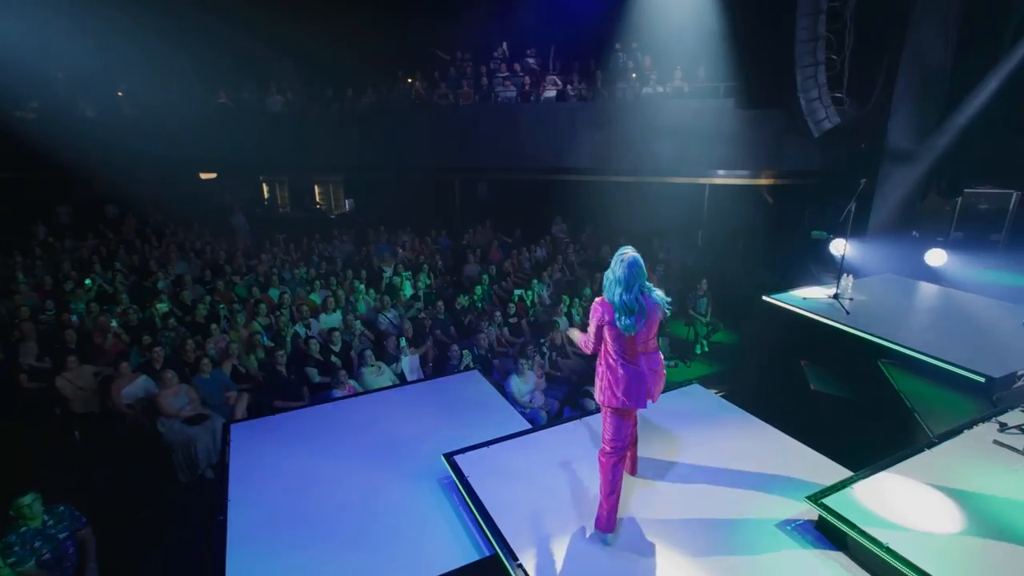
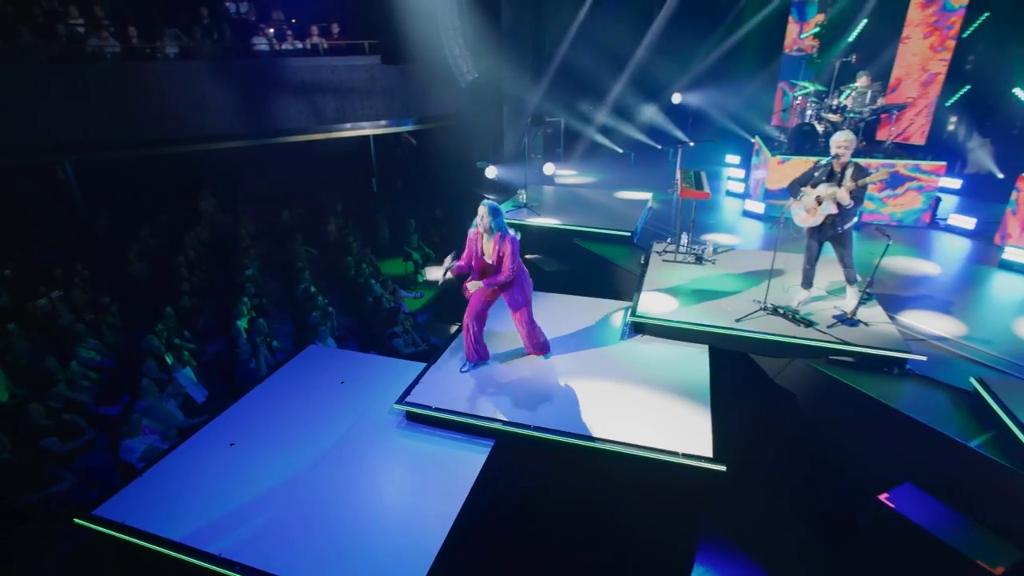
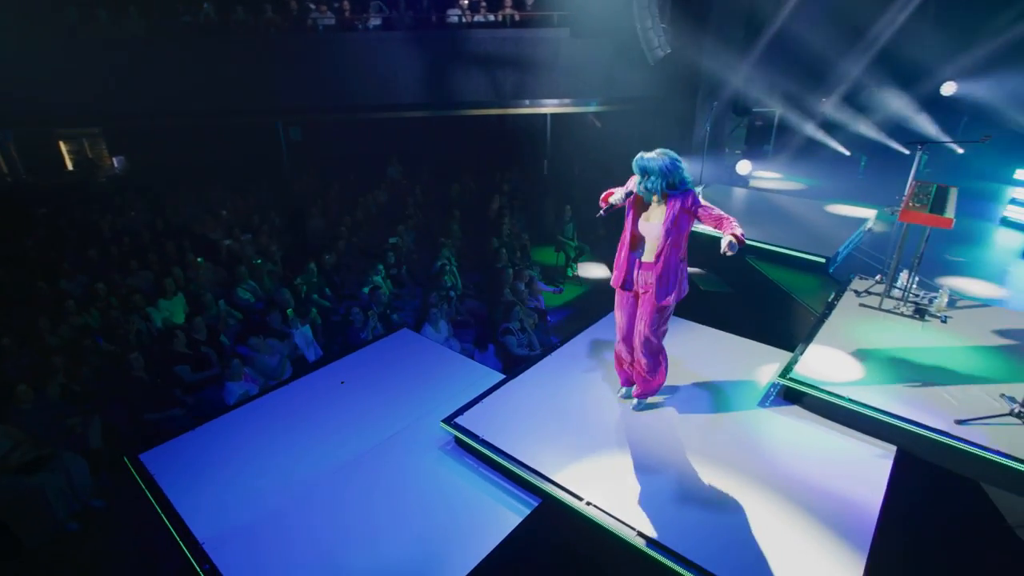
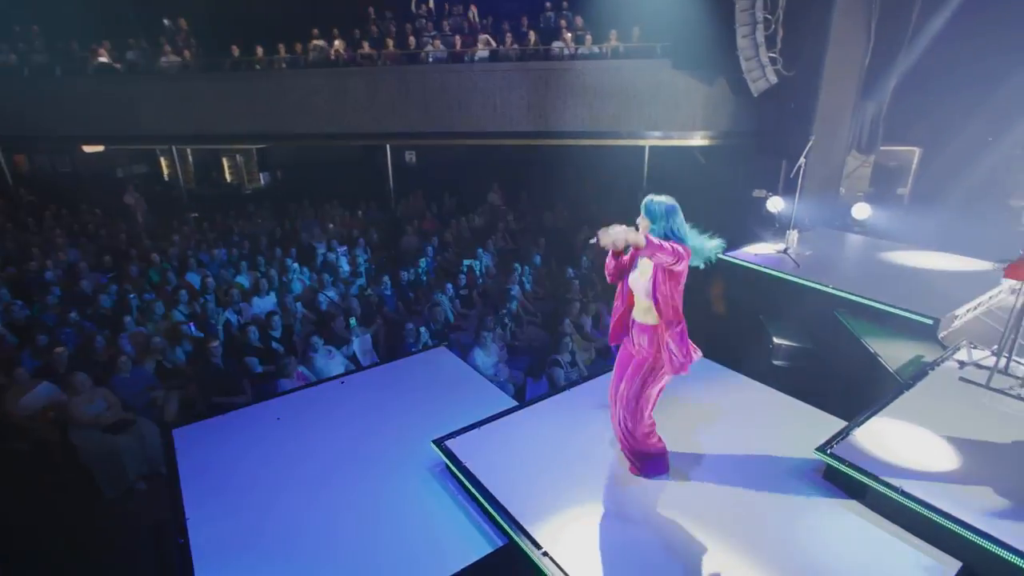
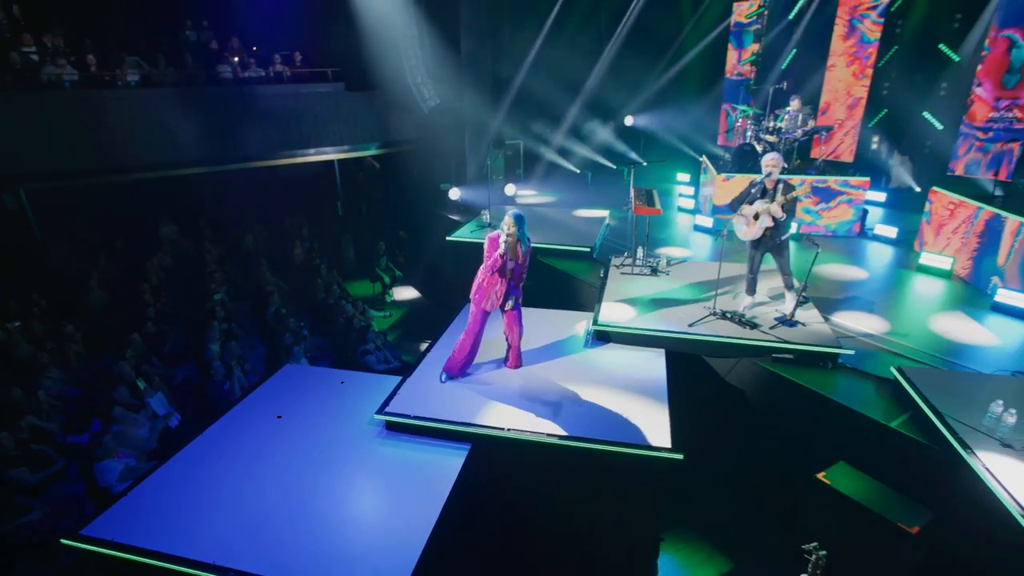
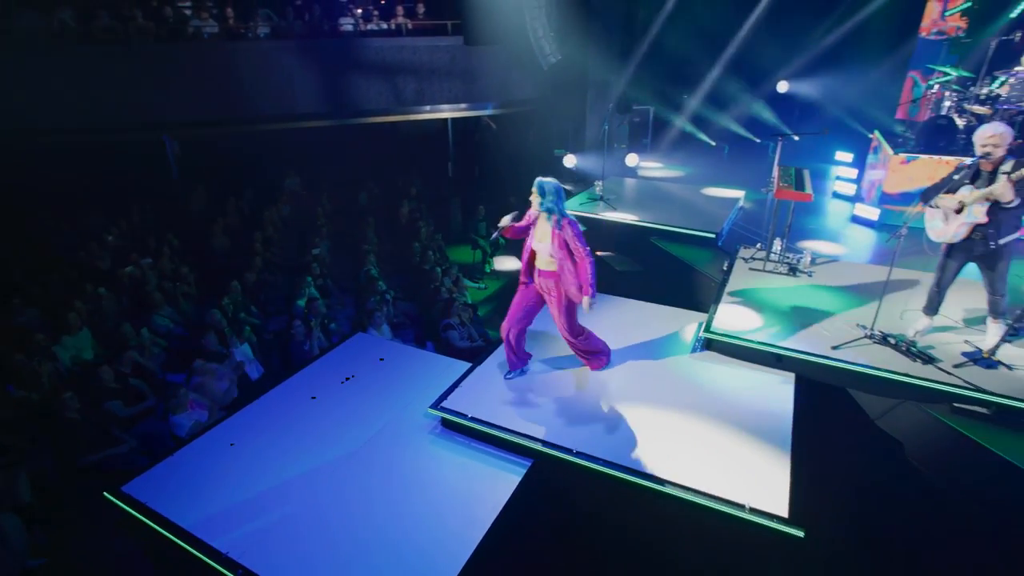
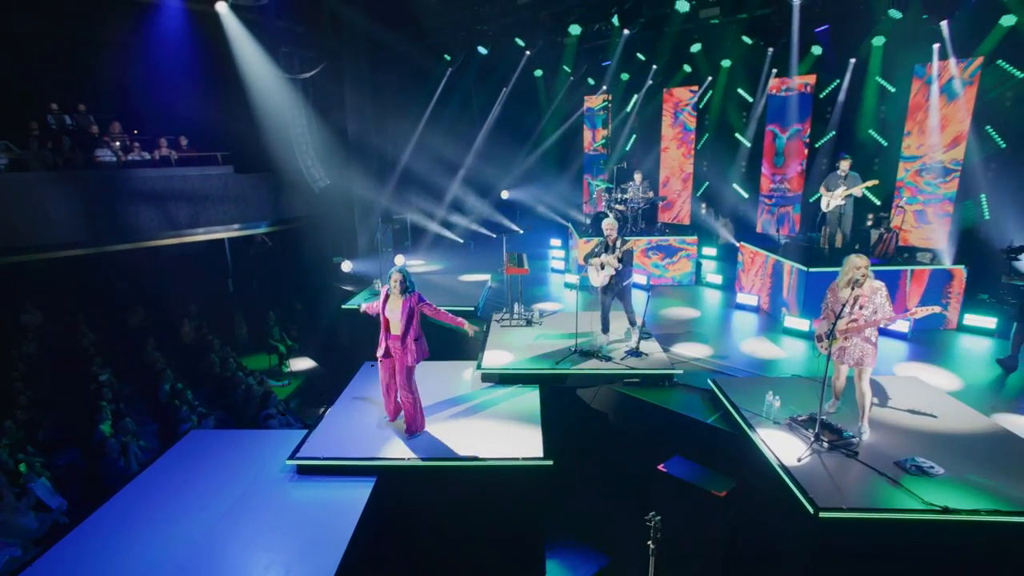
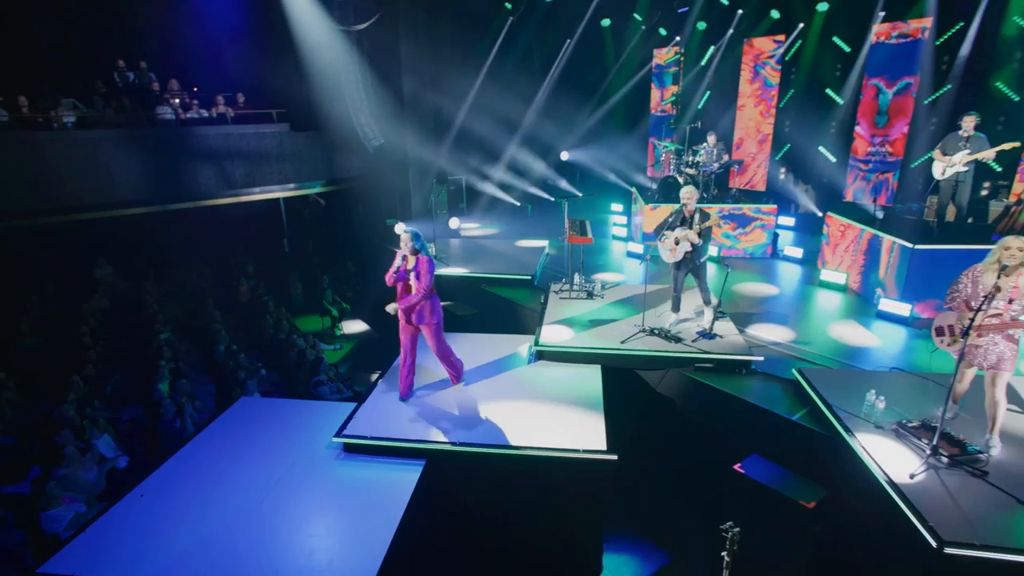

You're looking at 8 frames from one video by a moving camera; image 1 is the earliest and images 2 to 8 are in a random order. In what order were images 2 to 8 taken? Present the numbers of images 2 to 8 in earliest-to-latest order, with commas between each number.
4, 3, 6, 2, 5, 8, 7
